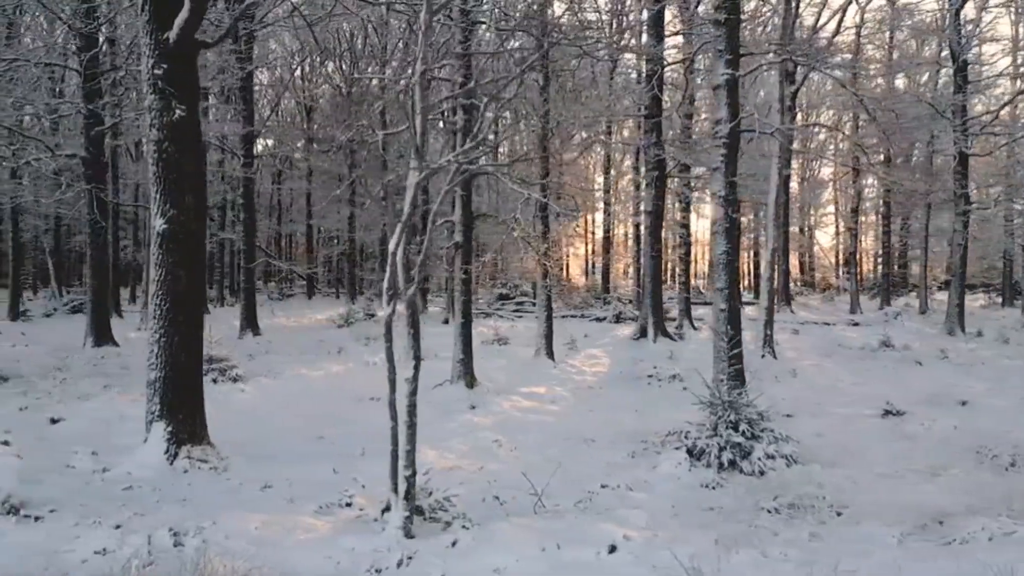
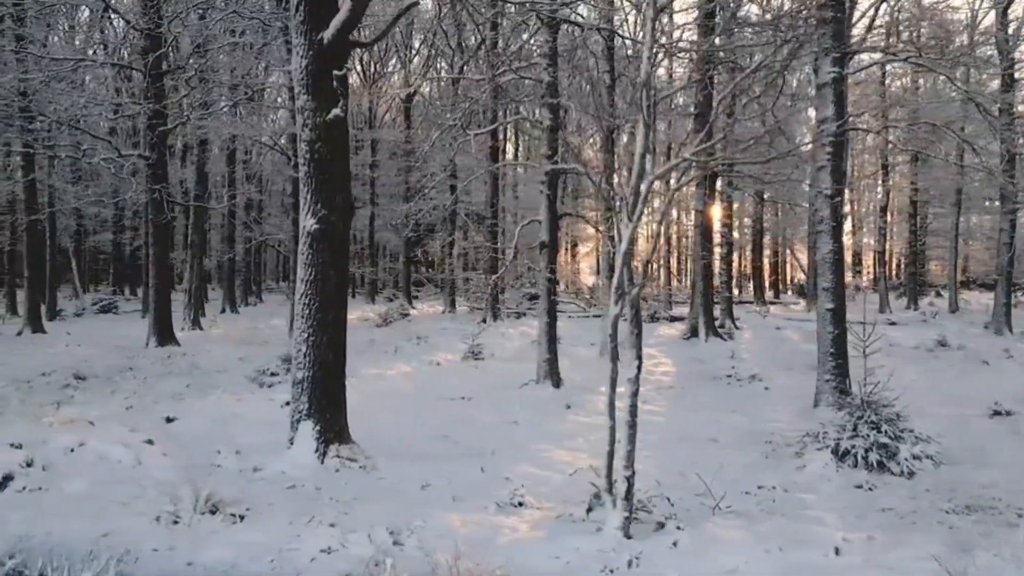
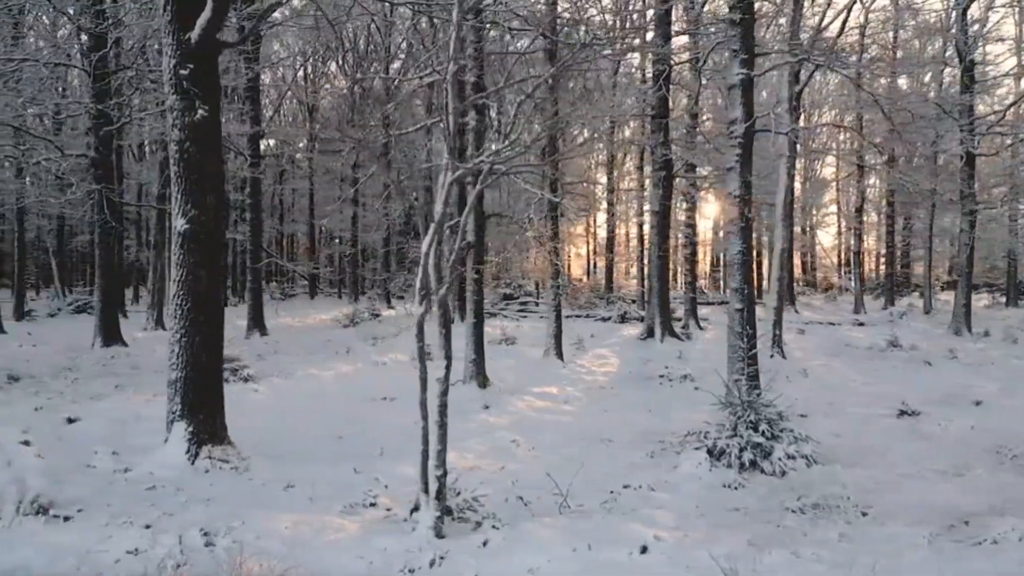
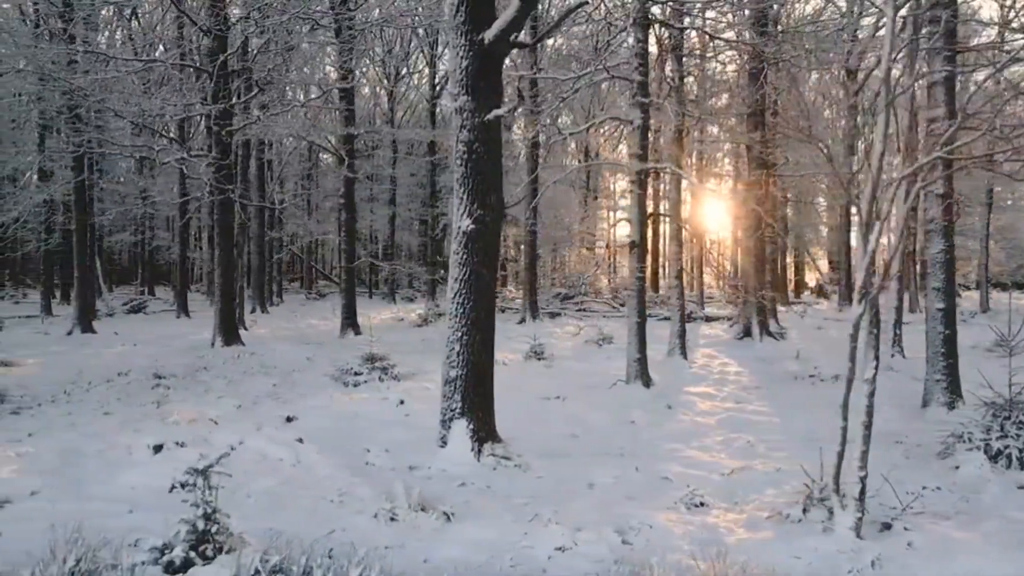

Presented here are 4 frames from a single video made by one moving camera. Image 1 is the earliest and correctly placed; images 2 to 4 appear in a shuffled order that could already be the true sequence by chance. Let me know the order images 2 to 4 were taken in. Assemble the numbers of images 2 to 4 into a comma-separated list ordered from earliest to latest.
3, 2, 4
